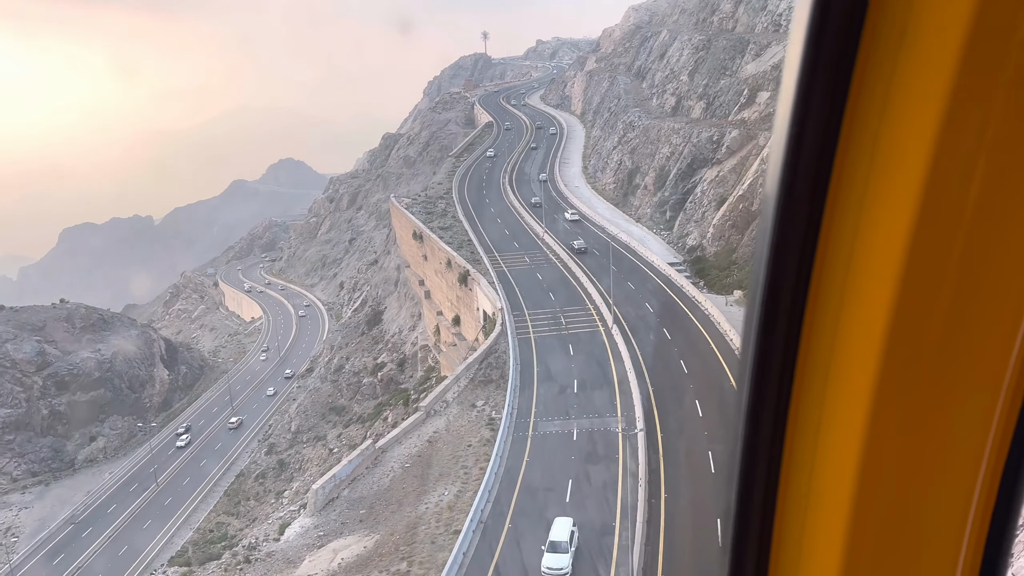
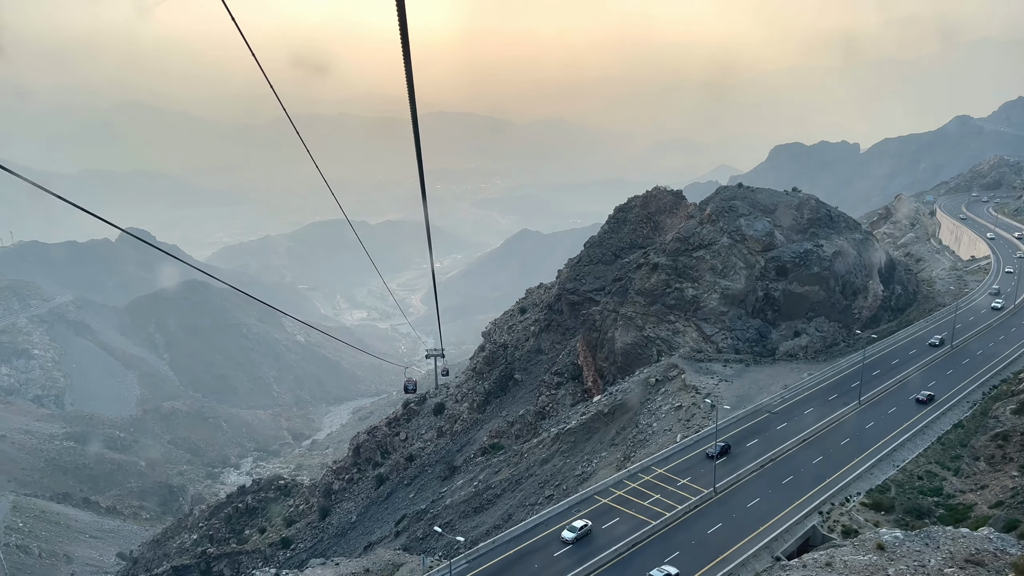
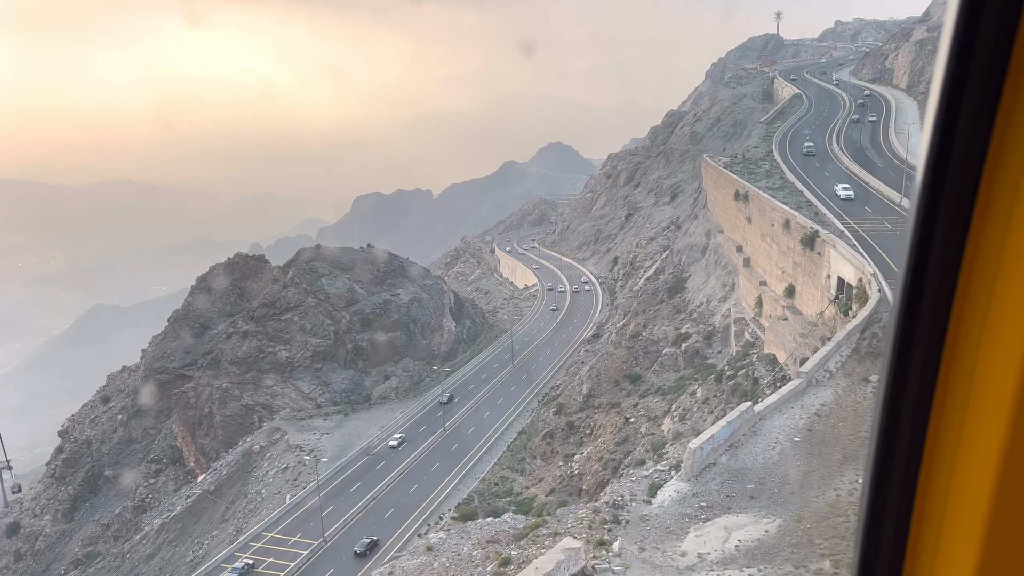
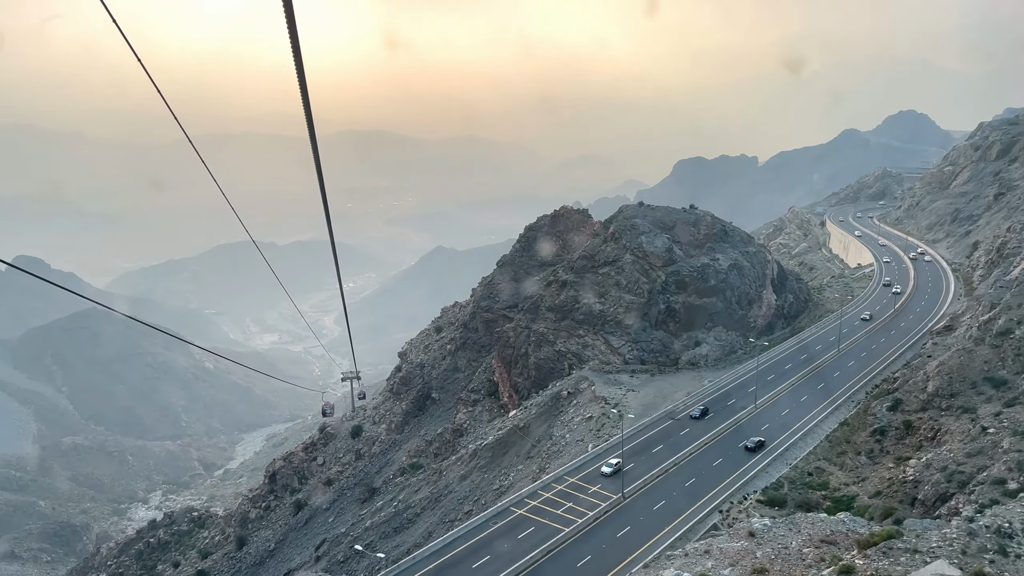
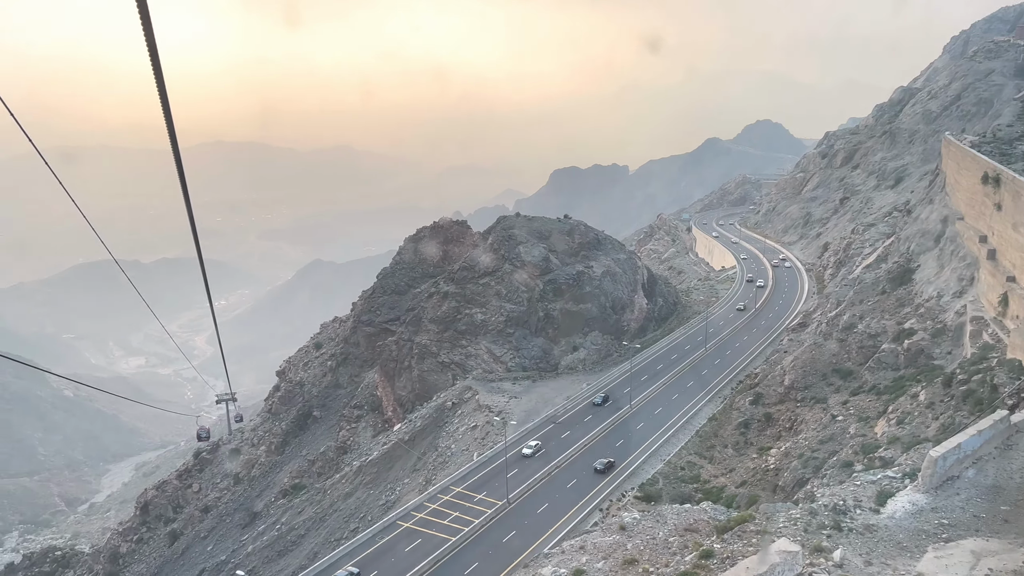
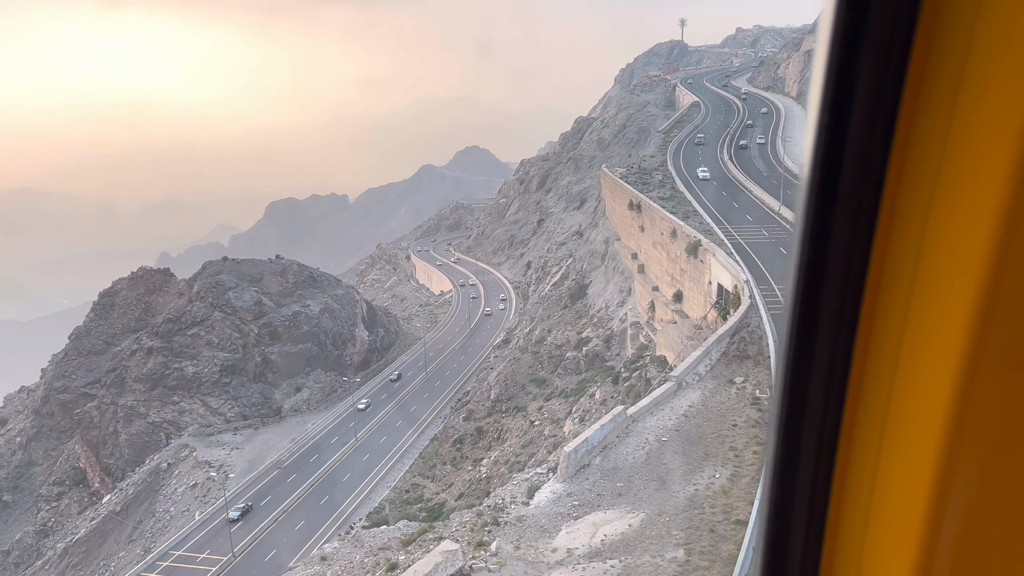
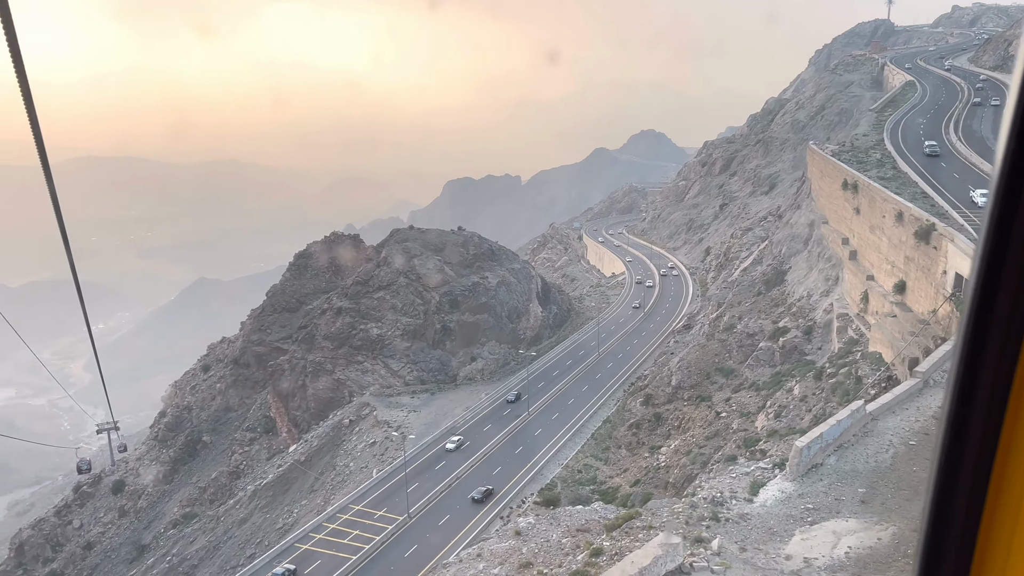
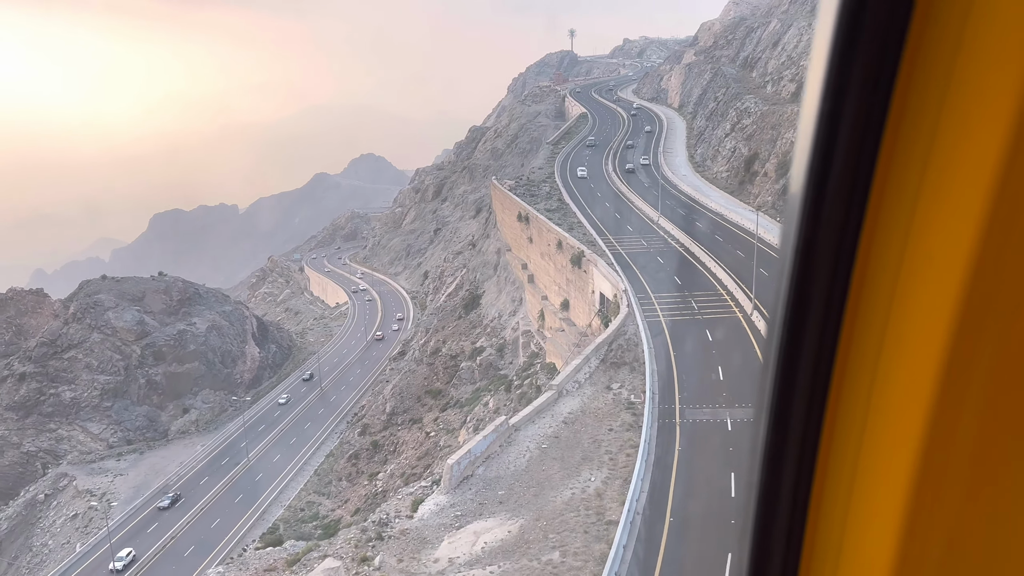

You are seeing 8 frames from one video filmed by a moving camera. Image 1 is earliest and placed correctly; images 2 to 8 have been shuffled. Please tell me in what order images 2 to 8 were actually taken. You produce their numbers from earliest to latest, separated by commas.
8, 6, 3, 7, 5, 4, 2
